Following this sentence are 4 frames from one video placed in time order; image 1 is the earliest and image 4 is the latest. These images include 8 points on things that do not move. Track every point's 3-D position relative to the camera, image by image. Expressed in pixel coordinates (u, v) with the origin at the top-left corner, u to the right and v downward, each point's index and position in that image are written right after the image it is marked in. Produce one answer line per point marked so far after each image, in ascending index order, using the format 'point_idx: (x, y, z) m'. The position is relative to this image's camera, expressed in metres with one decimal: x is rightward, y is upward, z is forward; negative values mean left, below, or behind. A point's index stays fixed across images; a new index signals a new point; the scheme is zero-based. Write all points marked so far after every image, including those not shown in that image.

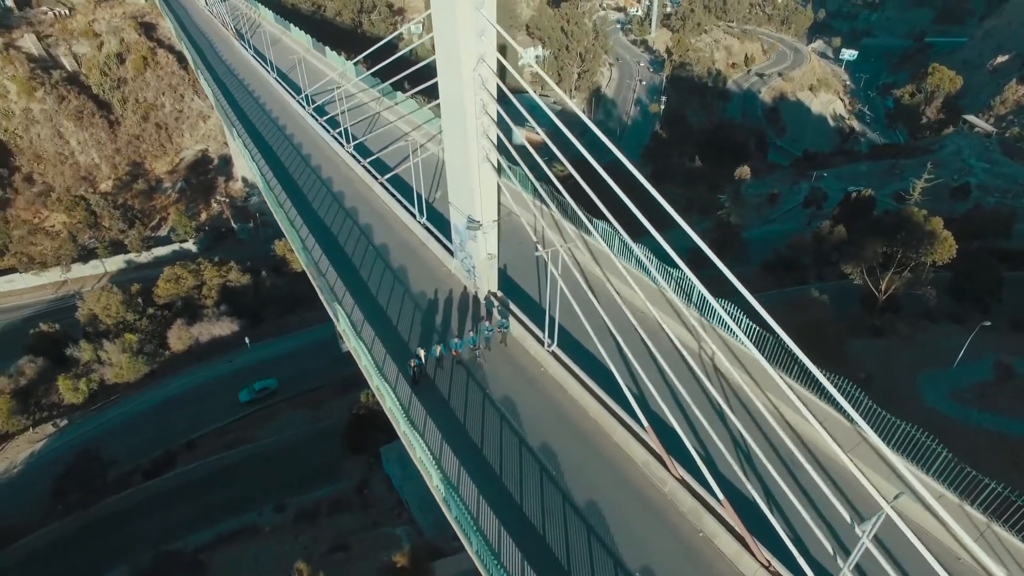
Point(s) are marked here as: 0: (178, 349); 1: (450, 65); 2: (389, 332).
0: (-8.9, -1.6, +17.2) m
1: (-0.7, +2.5, +7.1) m
2: (-1.7, -0.6, +8.6) m
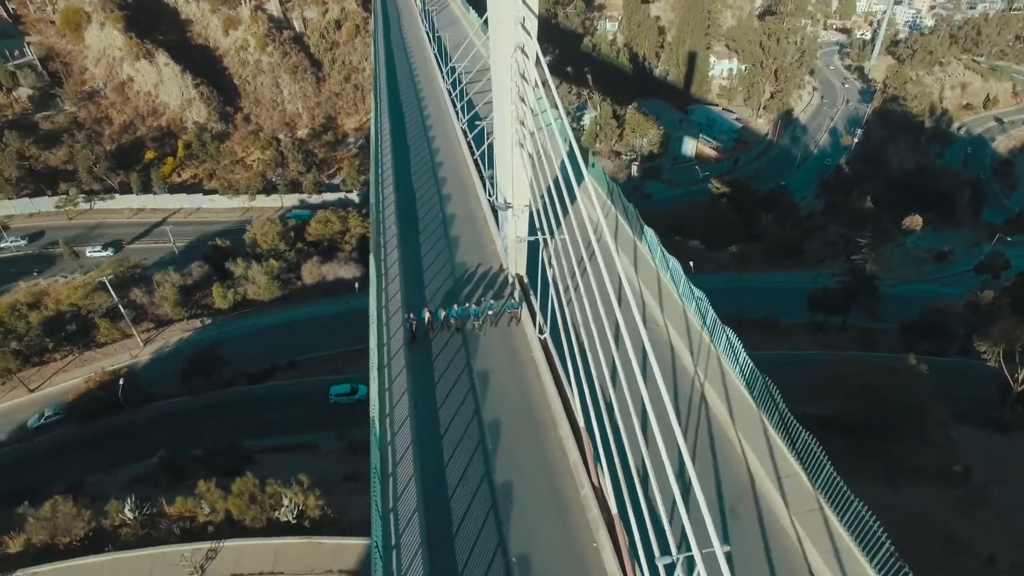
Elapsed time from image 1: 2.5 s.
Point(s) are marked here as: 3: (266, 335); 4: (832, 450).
0: (-6.2, +0.2, +19.4) m
1: (-0.2, +2.8, +7.5) m
2: (-1.4, 0.0, +9.2) m
3: (-7.0, -1.3, +18.1) m
4: (+5.8, -2.9, +11.4) m
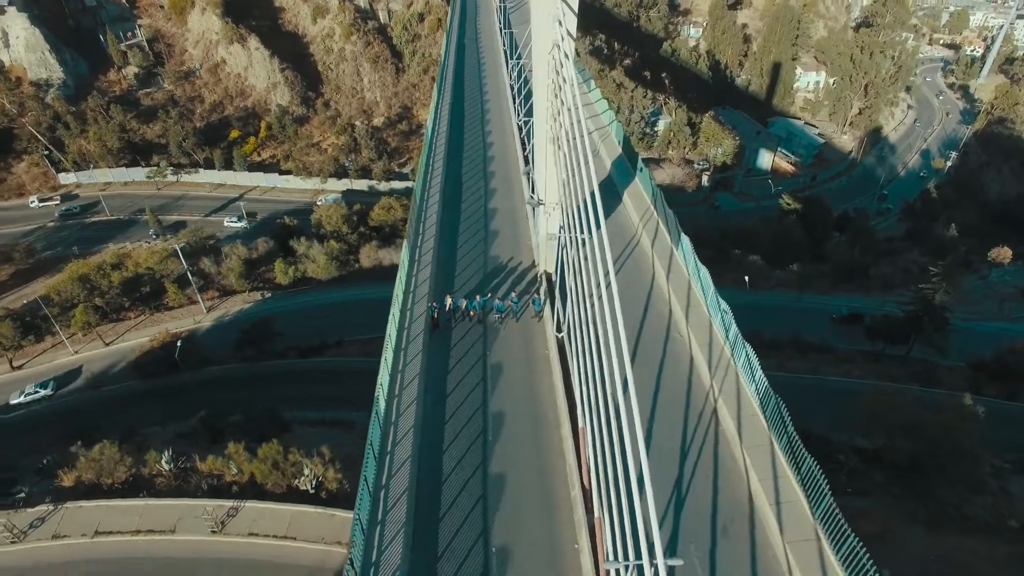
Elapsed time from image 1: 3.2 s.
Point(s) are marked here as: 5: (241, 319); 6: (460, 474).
0: (-4.6, +0.7, +20.0) m
1: (+0.3, +2.8, +7.5) m
2: (-1.0, +0.1, +9.4) m
3: (-5.7, -0.7, +18.7) m
4: (+6.1, -3.3, +10.9) m
5: (-7.8, -1.0, +18.3) m
6: (-0.5, -1.8, +6.4) m
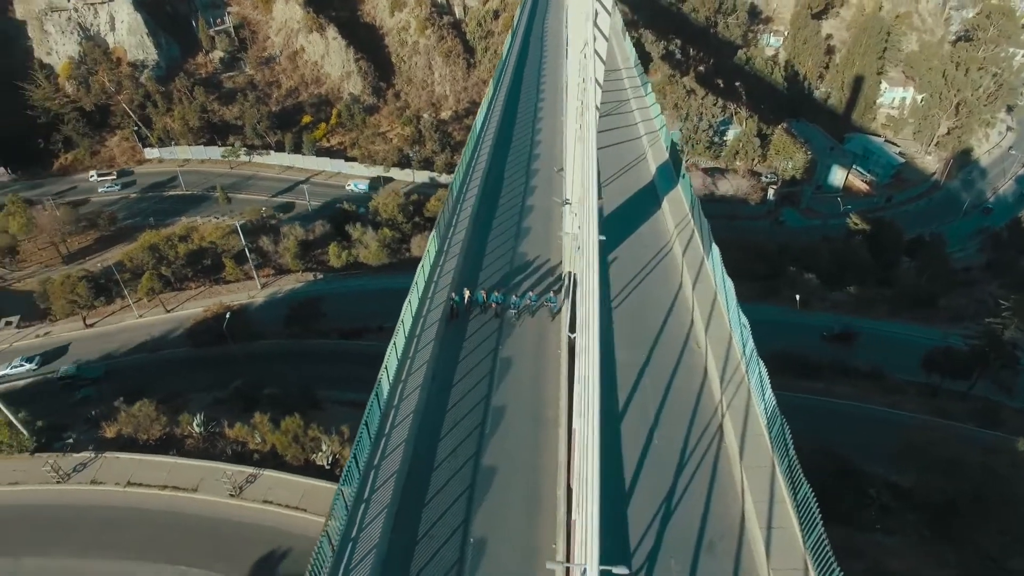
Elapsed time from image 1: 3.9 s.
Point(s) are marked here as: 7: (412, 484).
0: (-3.2, +1.1, +20.3) m
1: (+0.6, +2.9, +7.5) m
2: (-0.6, +0.3, +9.4) m
3: (-4.4, -0.3, +19.3) m
4: (+6.3, -3.8, +10.3) m
5: (-6.6, -0.3, +19.0) m
6: (-0.6, -1.8, +6.4) m
7: (-1.0, -1.9, +6.2) m
